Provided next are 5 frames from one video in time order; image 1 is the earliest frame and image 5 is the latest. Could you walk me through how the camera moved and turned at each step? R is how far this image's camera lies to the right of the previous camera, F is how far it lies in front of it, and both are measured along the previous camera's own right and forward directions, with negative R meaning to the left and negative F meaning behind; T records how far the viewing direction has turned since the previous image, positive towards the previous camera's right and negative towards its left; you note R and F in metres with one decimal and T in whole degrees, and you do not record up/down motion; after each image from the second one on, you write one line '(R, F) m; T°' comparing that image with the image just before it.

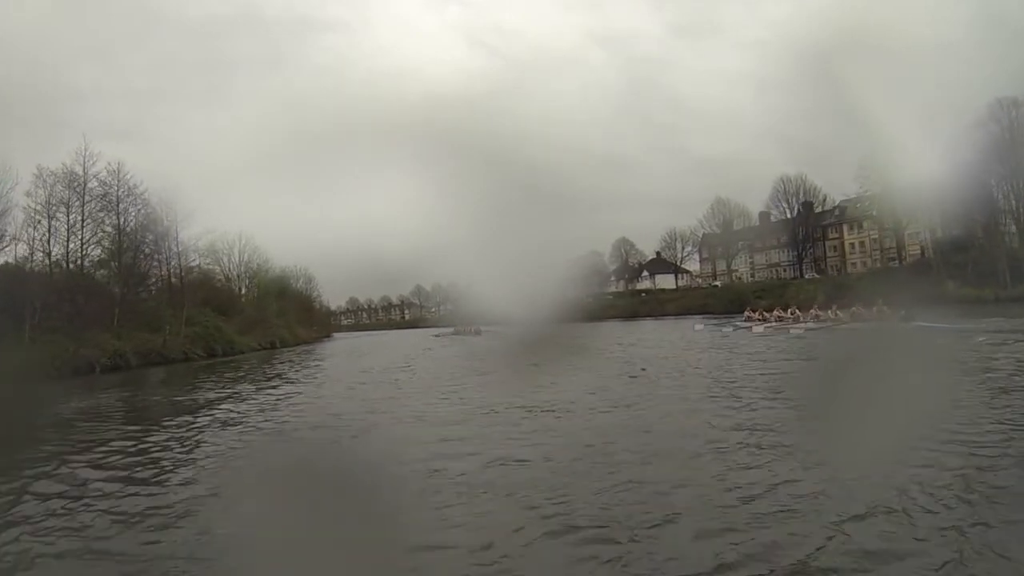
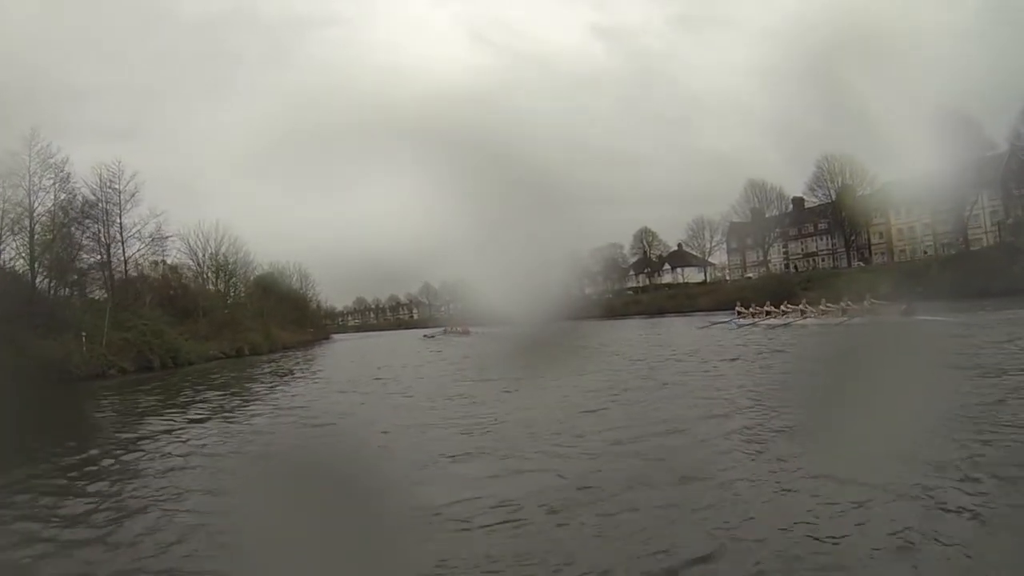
(-0.2, +2.8) m; -1°
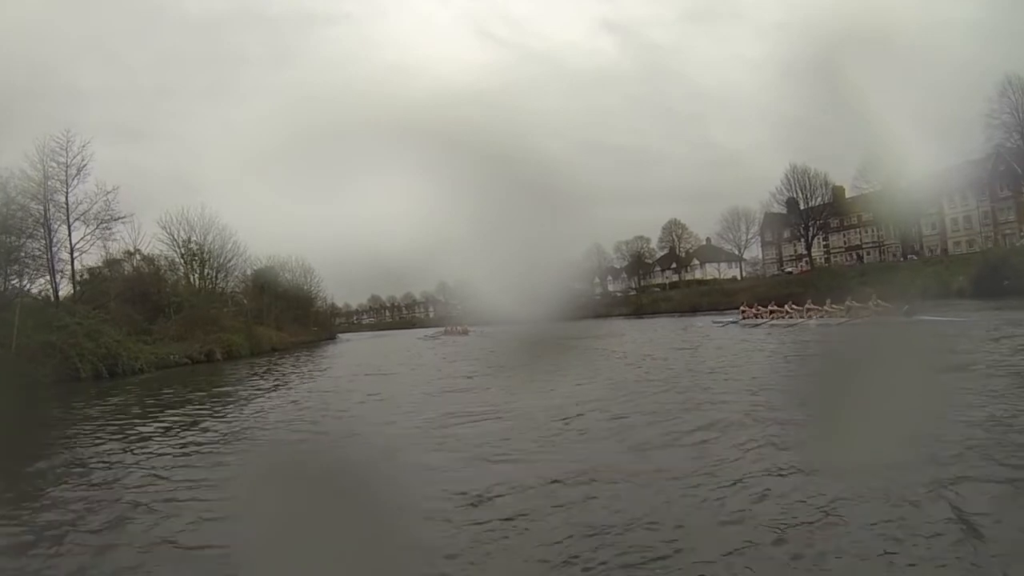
(-0.1, +2.1) m; -1°
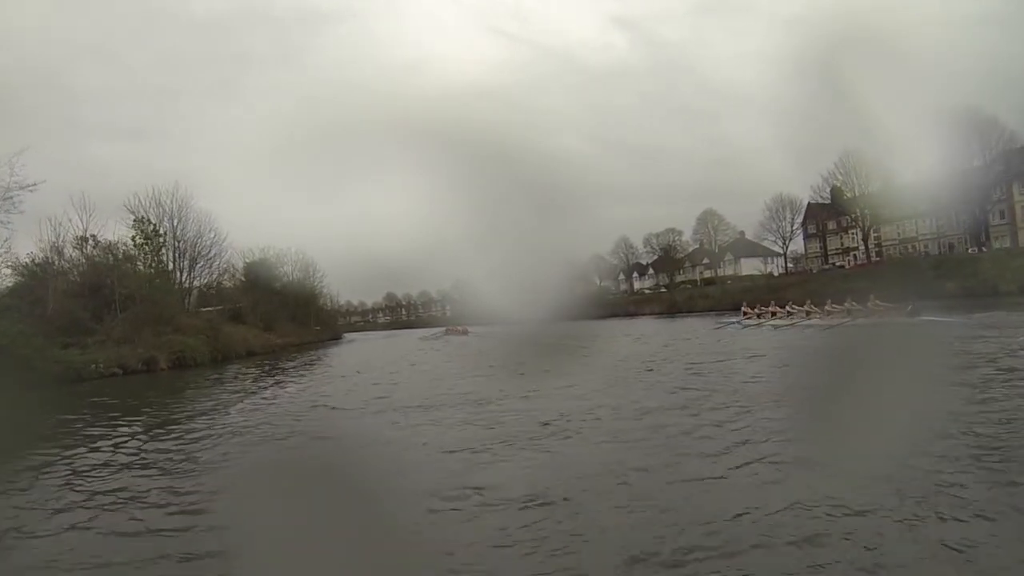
(-0.2, +2.4) m; -1°
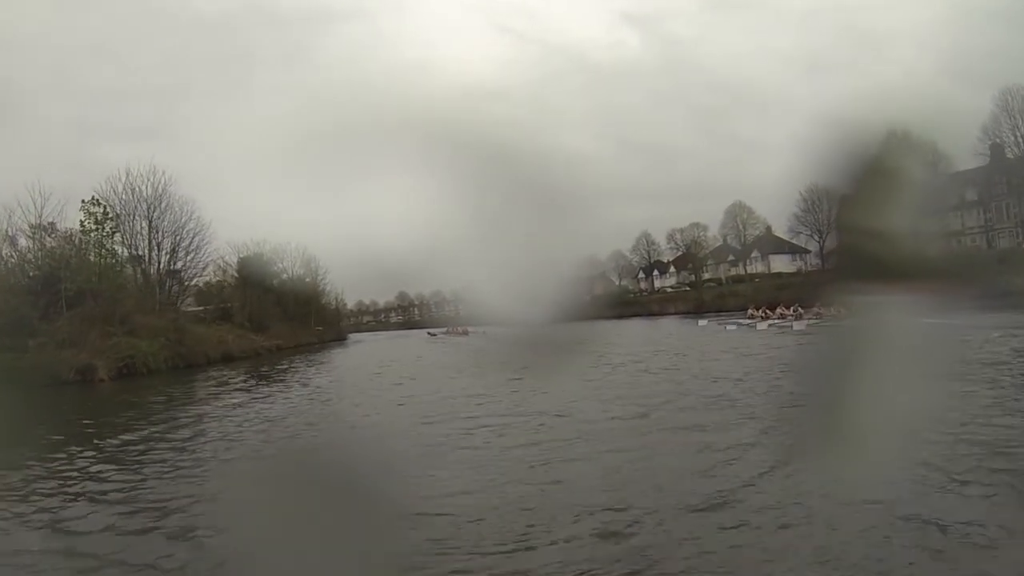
(-0.5, +1.8) m; 0°
